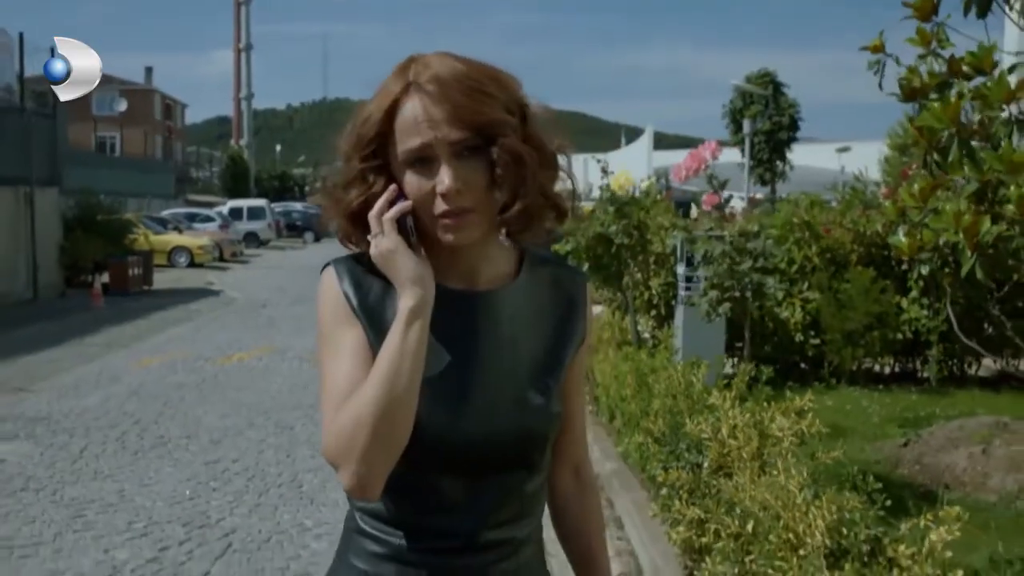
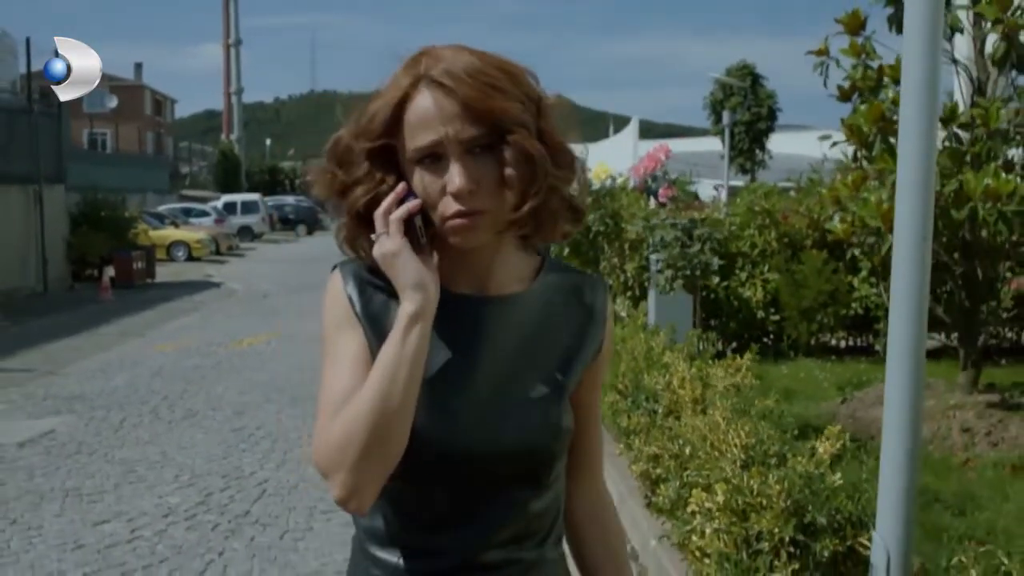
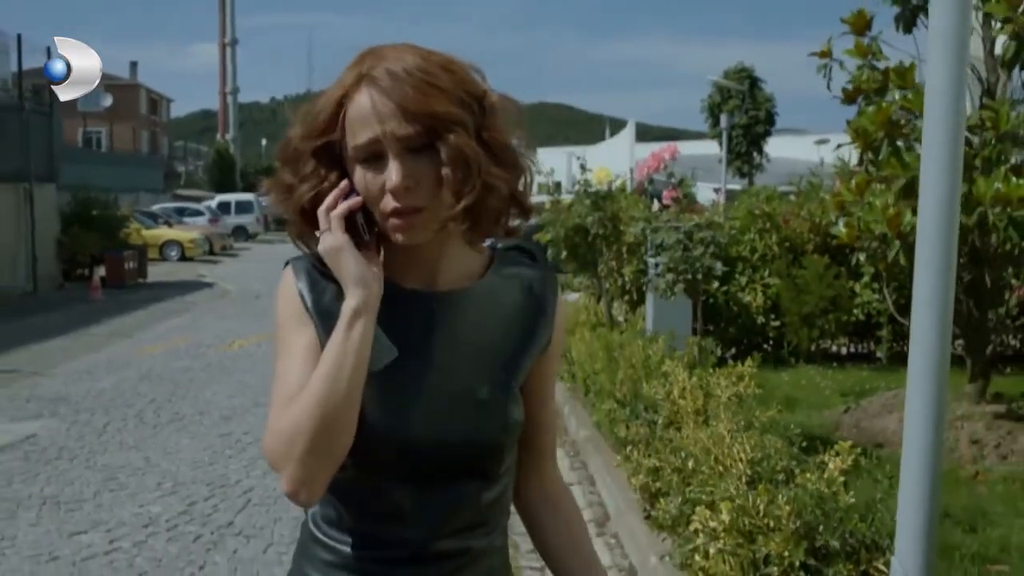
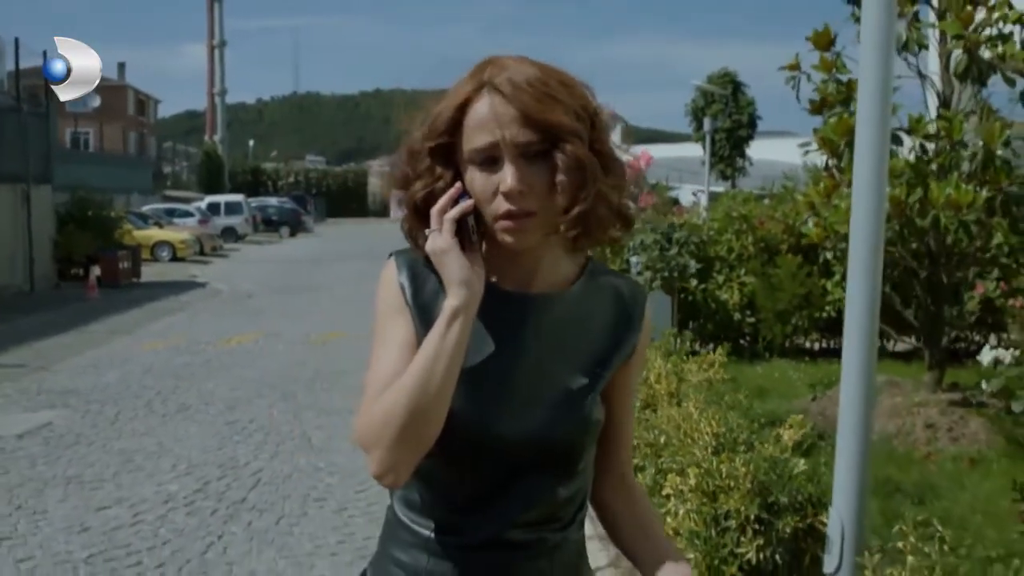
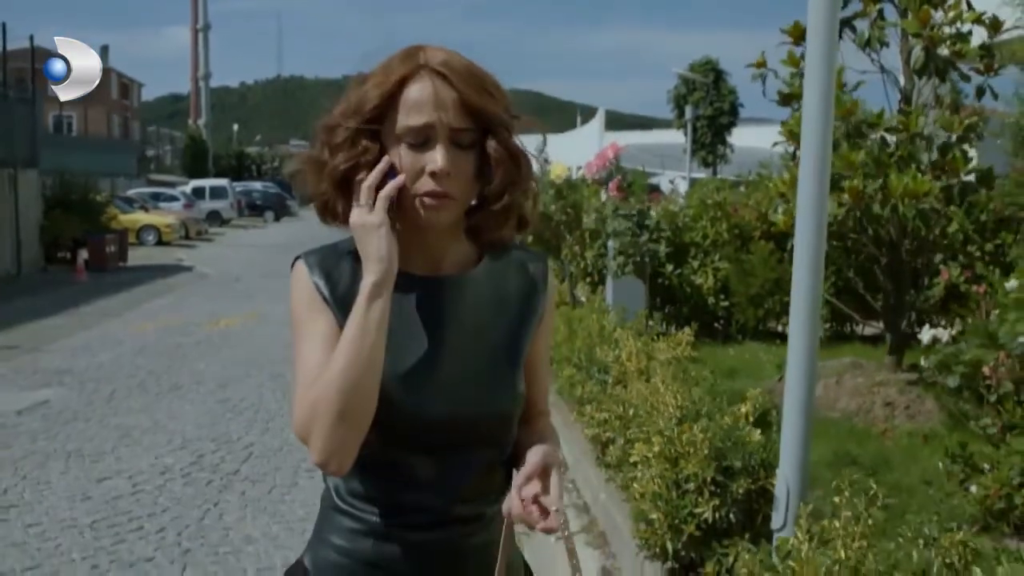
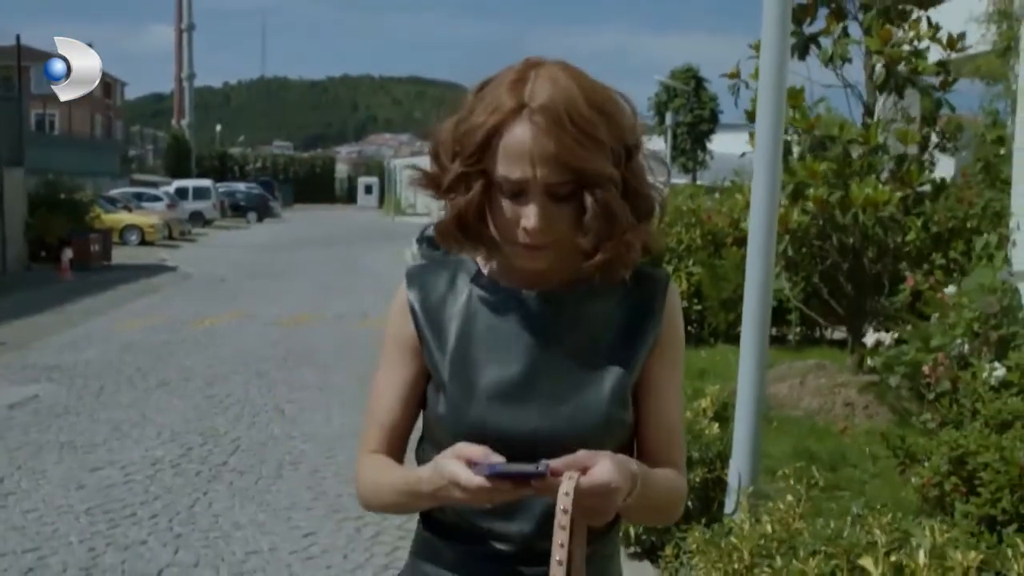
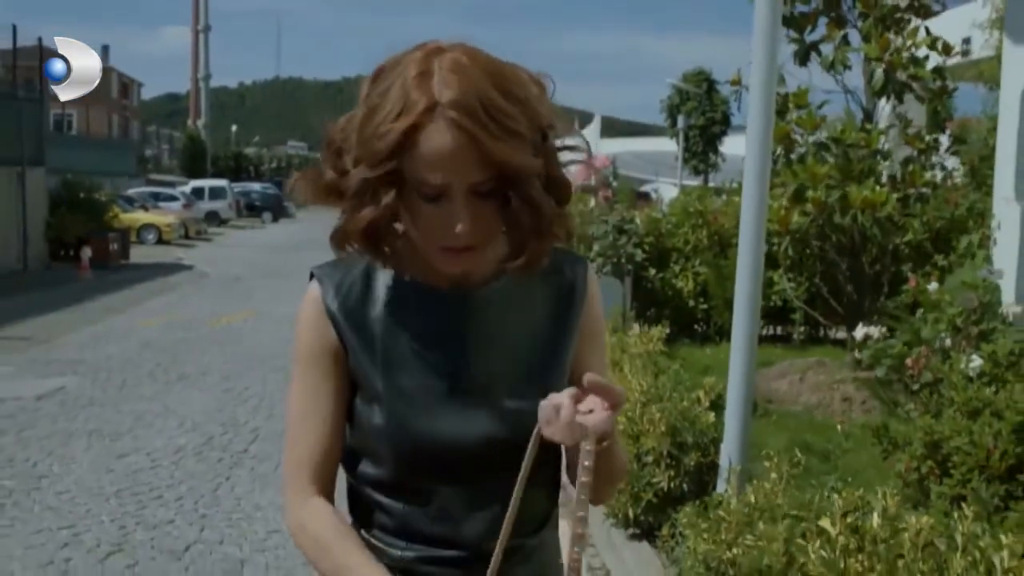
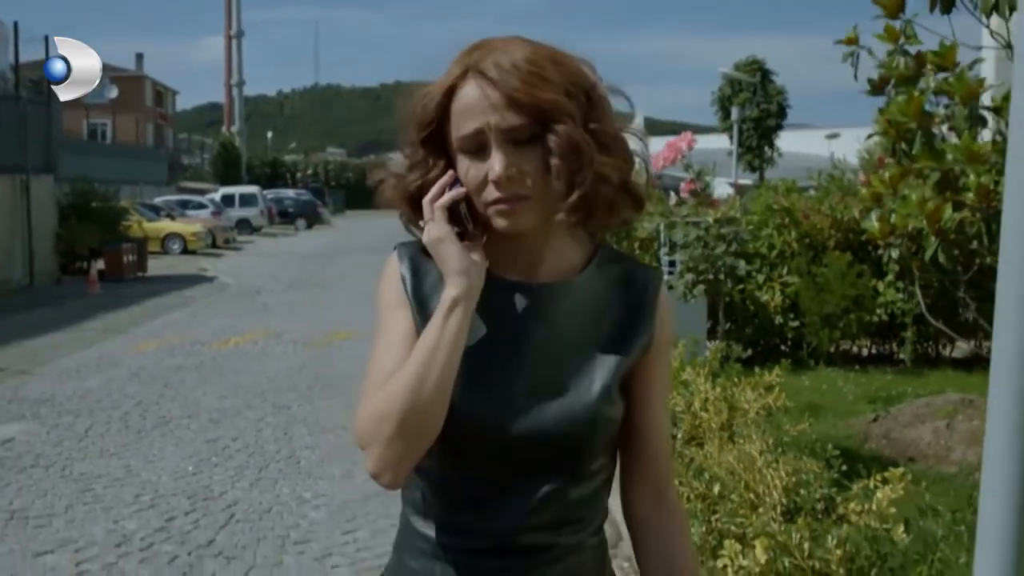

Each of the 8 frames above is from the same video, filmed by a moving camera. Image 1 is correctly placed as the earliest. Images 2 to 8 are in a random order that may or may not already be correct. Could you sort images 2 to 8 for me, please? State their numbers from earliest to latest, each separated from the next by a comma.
8, 3, 2, 4, 5, 6, 7
